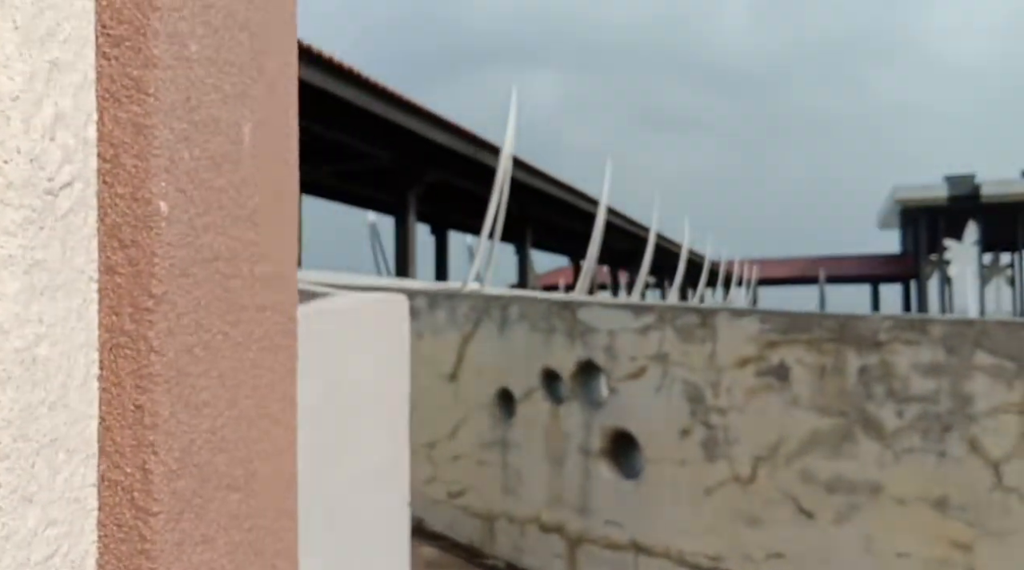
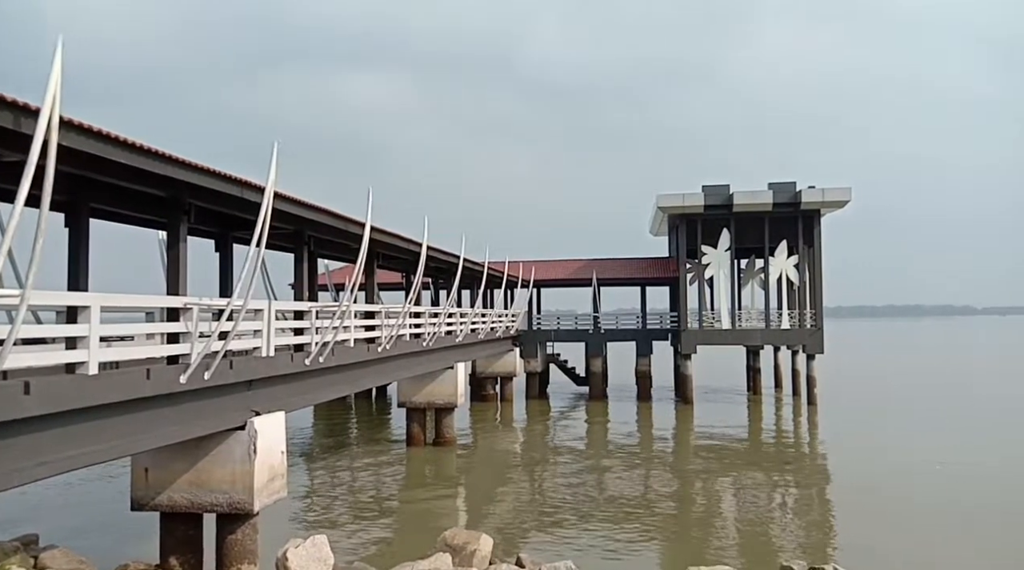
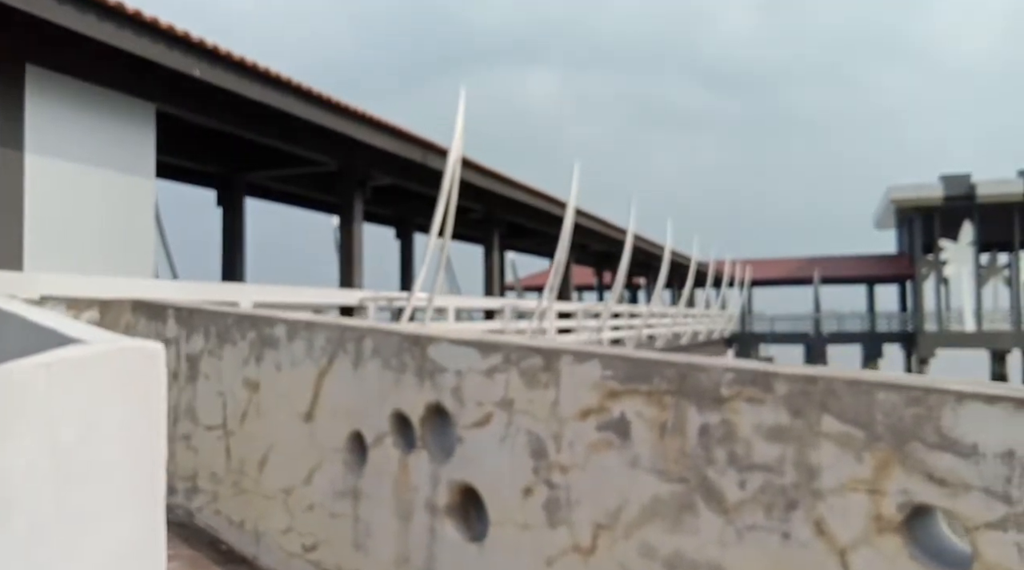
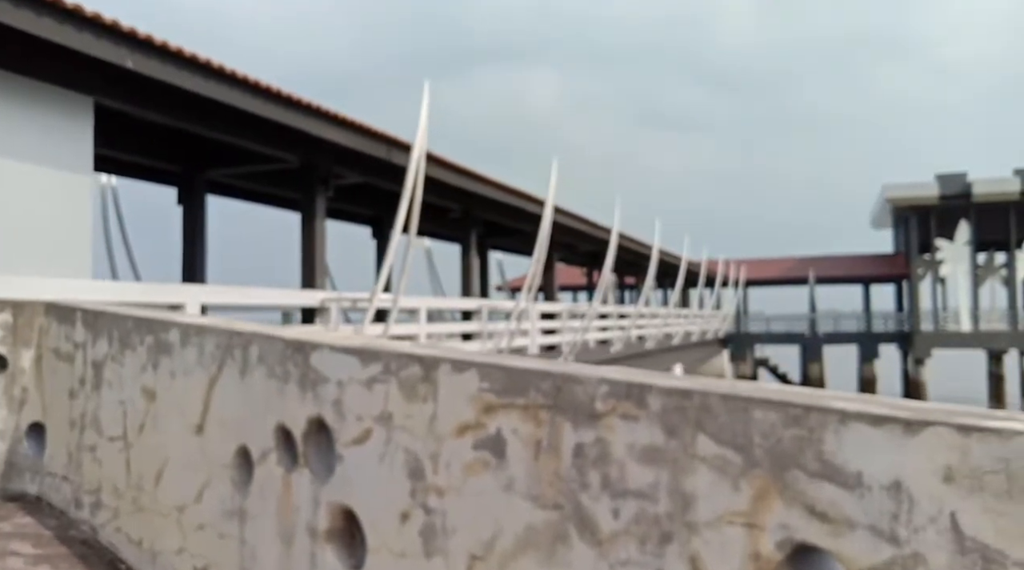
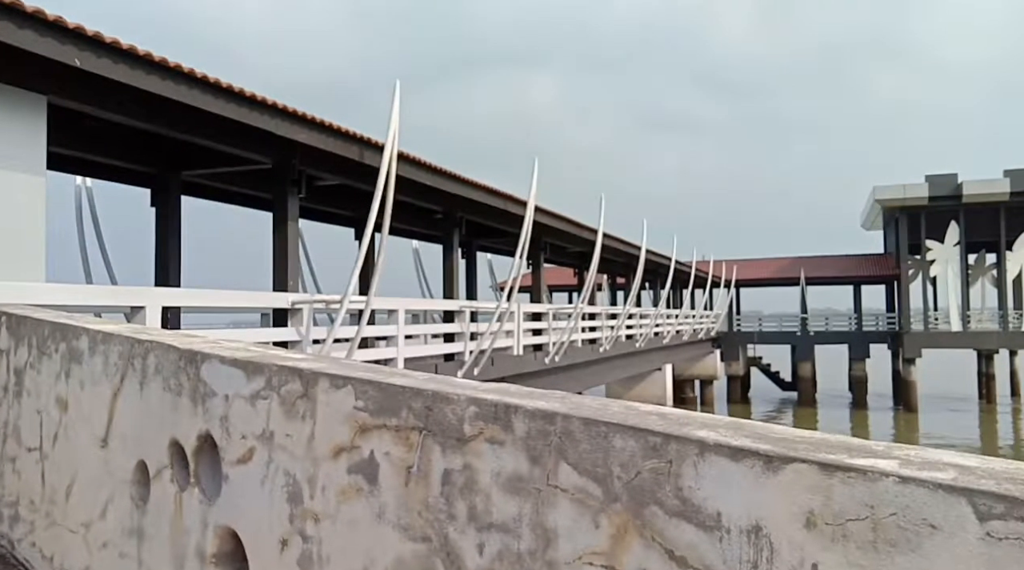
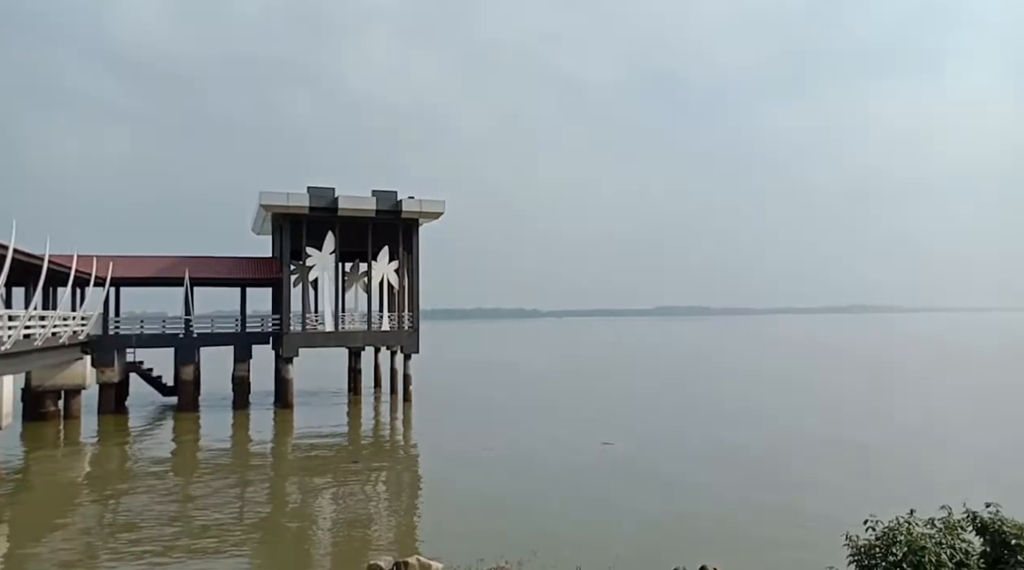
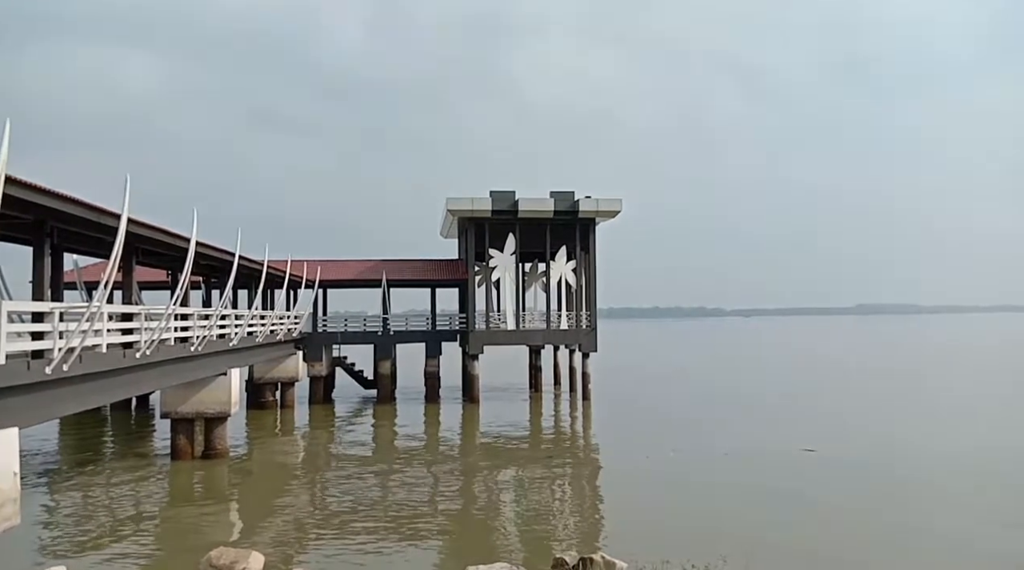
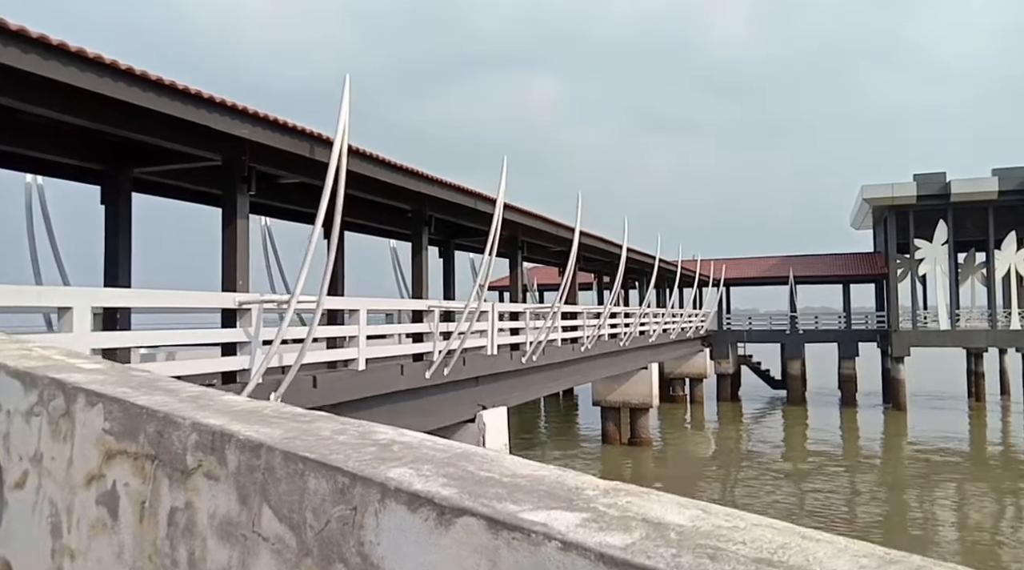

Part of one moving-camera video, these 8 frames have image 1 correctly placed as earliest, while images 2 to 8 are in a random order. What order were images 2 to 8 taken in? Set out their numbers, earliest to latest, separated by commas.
3, 4, 5, 8, 2, 7, 6
